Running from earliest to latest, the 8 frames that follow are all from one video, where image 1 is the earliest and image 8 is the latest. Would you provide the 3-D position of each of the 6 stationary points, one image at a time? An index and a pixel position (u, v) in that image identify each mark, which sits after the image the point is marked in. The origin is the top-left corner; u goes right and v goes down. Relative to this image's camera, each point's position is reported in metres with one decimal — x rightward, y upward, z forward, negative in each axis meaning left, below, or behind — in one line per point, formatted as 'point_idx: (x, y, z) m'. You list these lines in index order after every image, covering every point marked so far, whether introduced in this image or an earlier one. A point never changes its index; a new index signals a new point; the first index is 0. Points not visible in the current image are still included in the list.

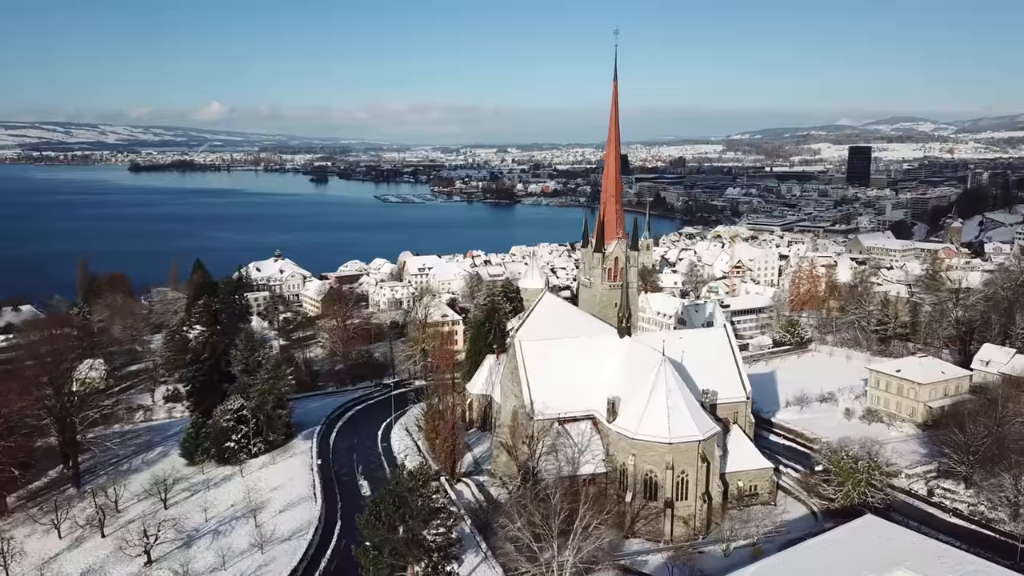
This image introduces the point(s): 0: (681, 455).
0: (+3.9, -3.9, +18.9) m
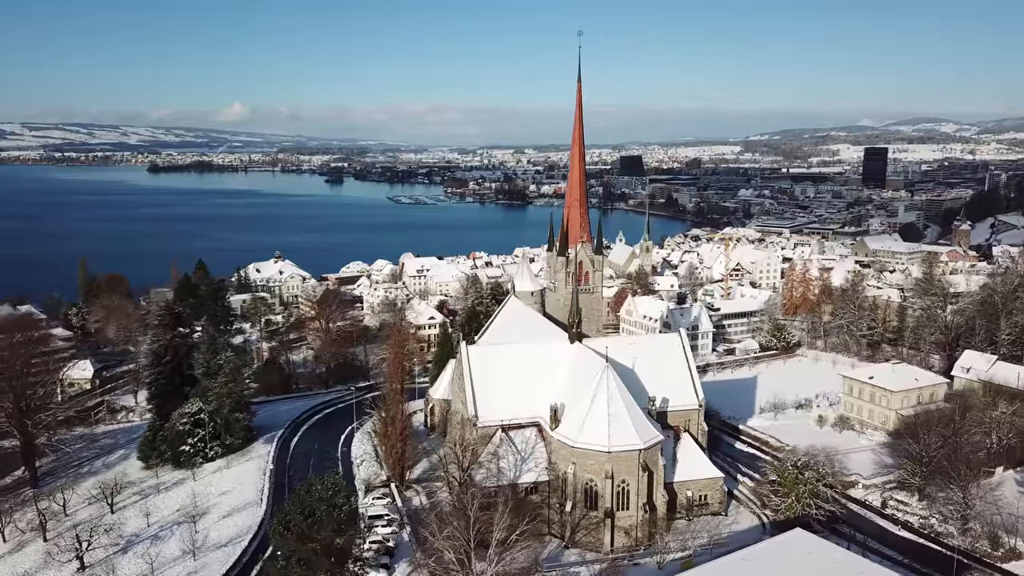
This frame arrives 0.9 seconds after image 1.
0: (+2.5, -4.0, +18.5) m
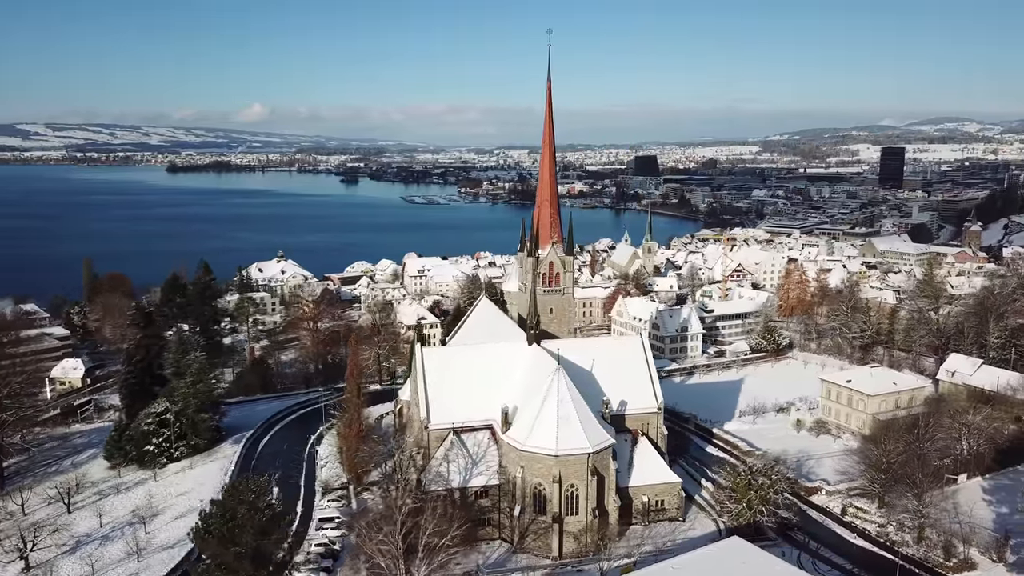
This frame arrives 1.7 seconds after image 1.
0: (+1.3, -4.0, +18.2) m
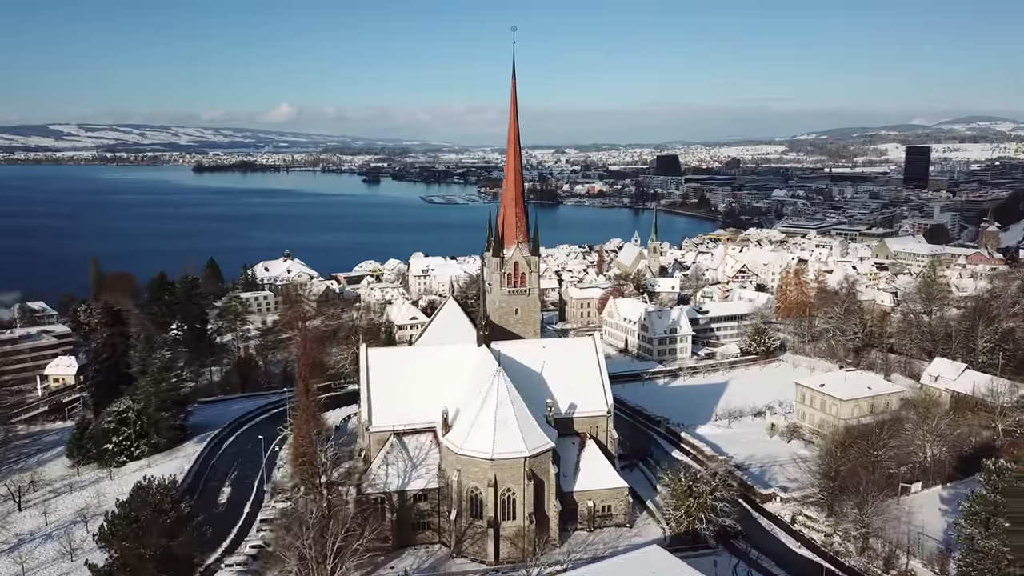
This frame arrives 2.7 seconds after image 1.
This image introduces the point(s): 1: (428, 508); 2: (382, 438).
0: (-0.1, -4.1, +17.9) m
1: (-2.0, -5.1, +19.0) m
2: (-3.2, -3.7, +19.8) m
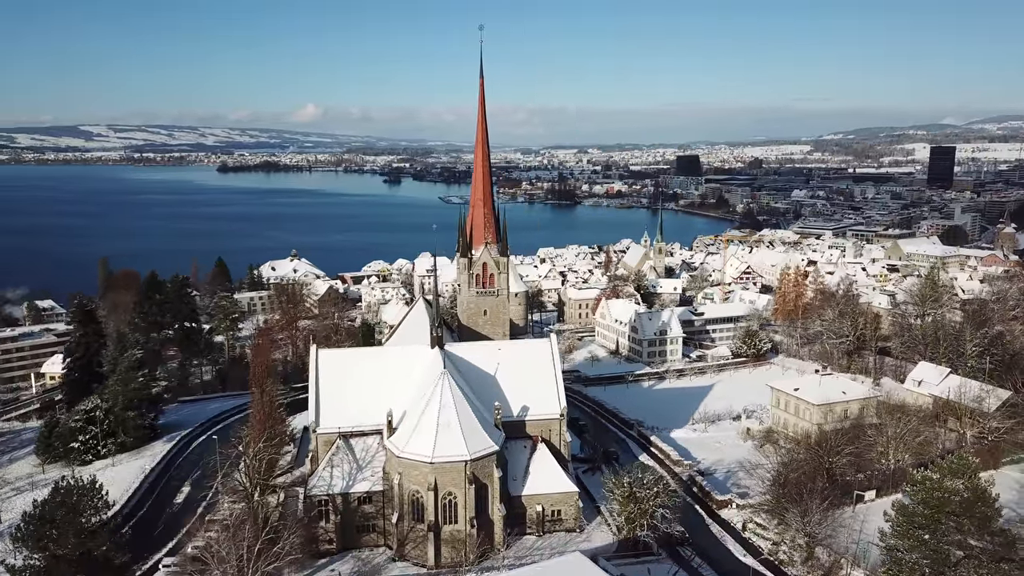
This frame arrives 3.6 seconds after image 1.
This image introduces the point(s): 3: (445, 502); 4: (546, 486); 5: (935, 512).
0: (-1.4, -4.1, +17.7) m
1: (-3.2, -5.1, +18.8) m
2: (-4.4, -3.7, +19.7) m
3: (-1.5, -4.7, +17.9) m
4: (+0.8, -4.7, +19.4) m
5: (+6.6, -3.6, +12.9) m
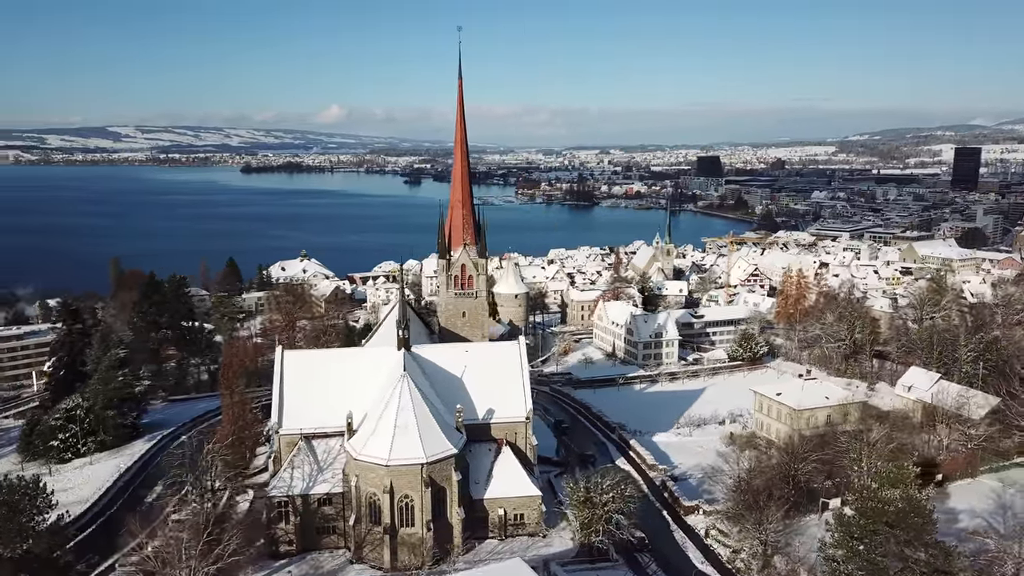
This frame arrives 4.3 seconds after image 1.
0: (-2.4, -4.1, +17.6) m
1: (-4.2, -5.2, +18.8) m
2: (-5.3, -3.7, +19.7) m
3: (-2.4, -4.8, +17.8) m
4: (-0.1, -4.8, +19.3) m
5: (+5.5, -3.6, +12.6) m
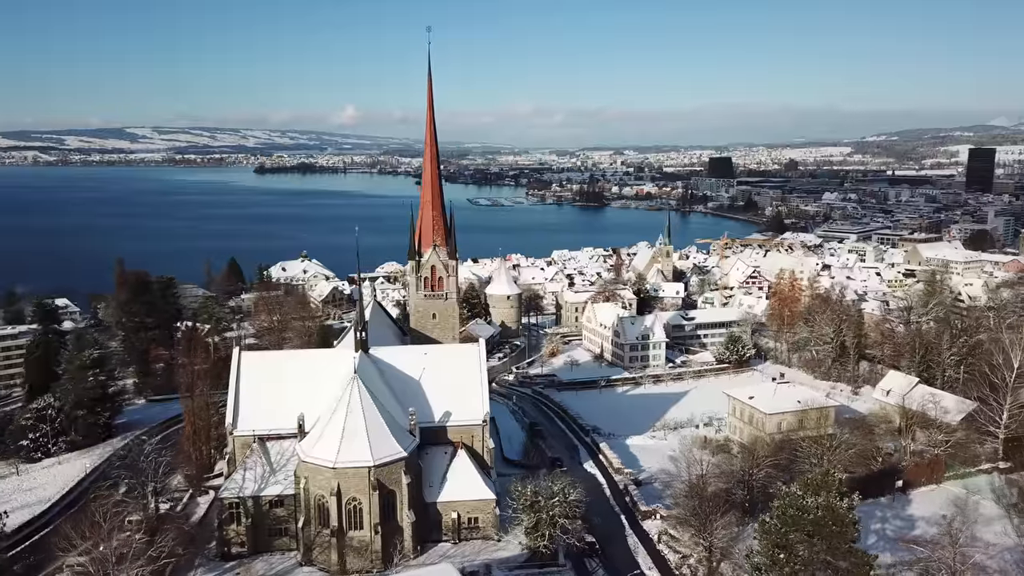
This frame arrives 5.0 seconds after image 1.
0: (-3.5, -4.2, +17.6) m
1: (-5.3, -5.2, +18.7) m
2: (-6.4, -3.7, +19.6) m
3: (-3.6, -4.8, +17.7) m
4: (-1.2, -4.8, +19.2) m
5: (+4.3, -3.7, +12.4) m
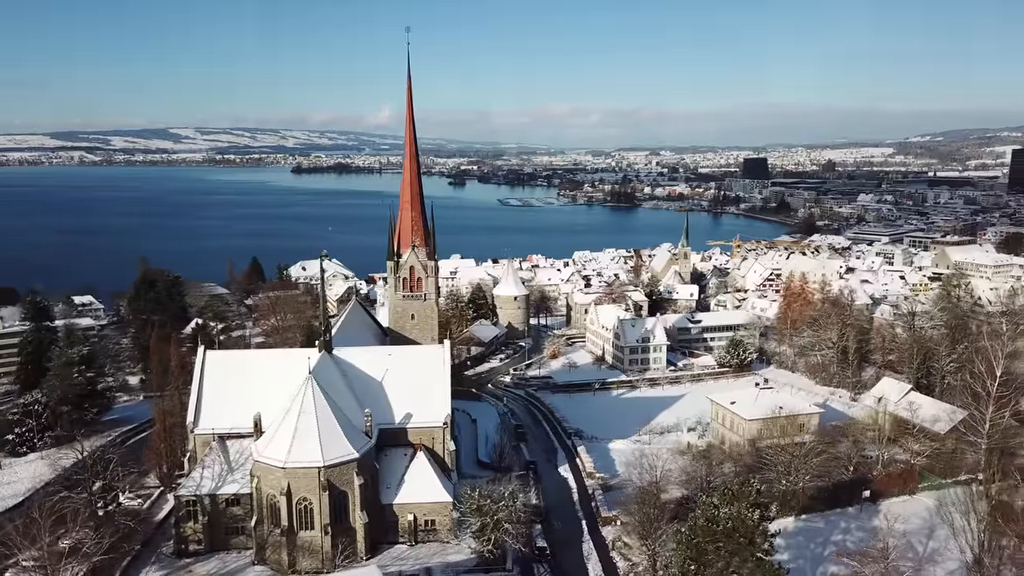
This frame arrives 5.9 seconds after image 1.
0: (-4.6, -4.2, +17.6) m
1: (-6.3, -5.2, +18.8) m
2: (-7.4, -3.7, +19.8) m
3: (-4.7, -4.8, +17.8) m
4: (-2.2, -4.9, +19.1) m
5: (+3.0, -3.8, +12.1) m
